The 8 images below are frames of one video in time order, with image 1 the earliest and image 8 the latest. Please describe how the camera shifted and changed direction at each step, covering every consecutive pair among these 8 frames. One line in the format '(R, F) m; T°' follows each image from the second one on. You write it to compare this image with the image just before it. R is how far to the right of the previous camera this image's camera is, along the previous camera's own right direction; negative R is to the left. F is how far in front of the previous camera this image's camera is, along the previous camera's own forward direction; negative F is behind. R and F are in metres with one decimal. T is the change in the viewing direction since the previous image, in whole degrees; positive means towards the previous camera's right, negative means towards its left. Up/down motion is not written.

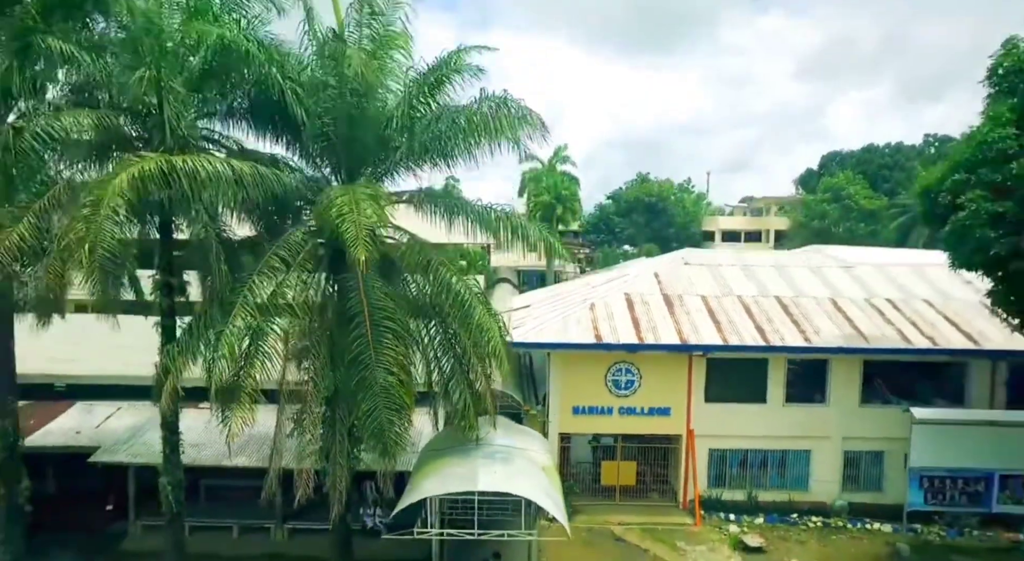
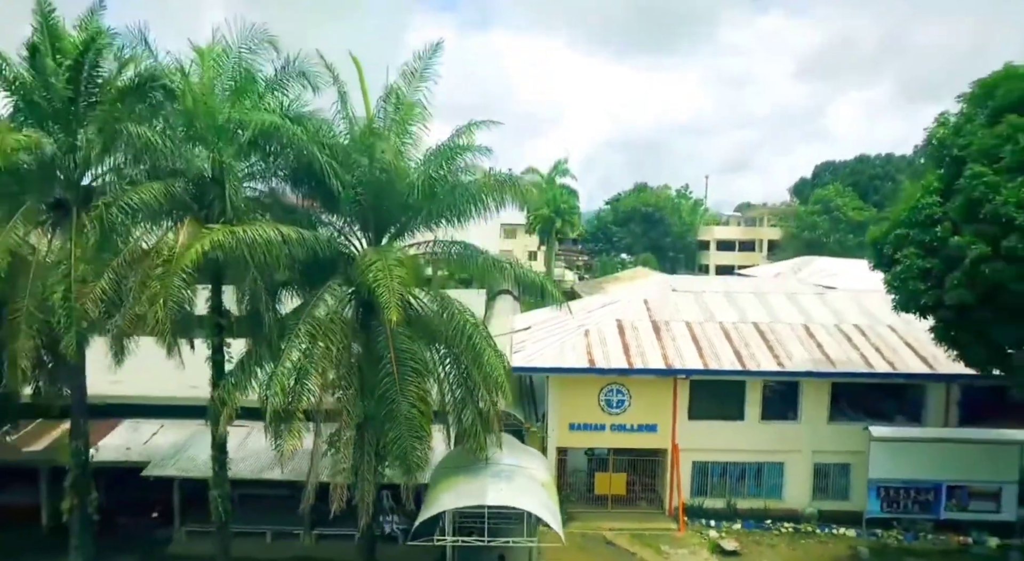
(-0.1, -1.7) m; 0°
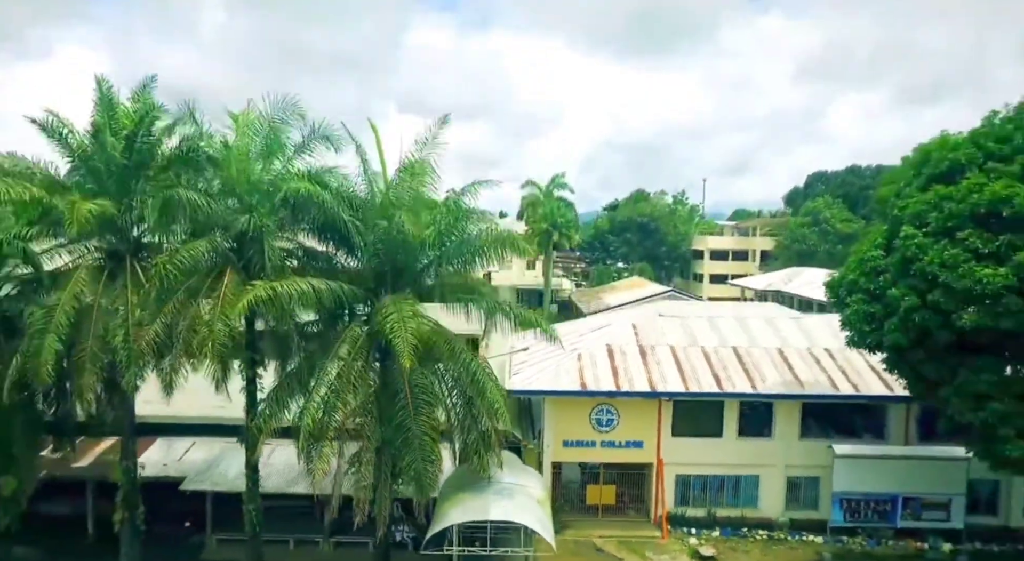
(0.0, -1.7) m; 0°
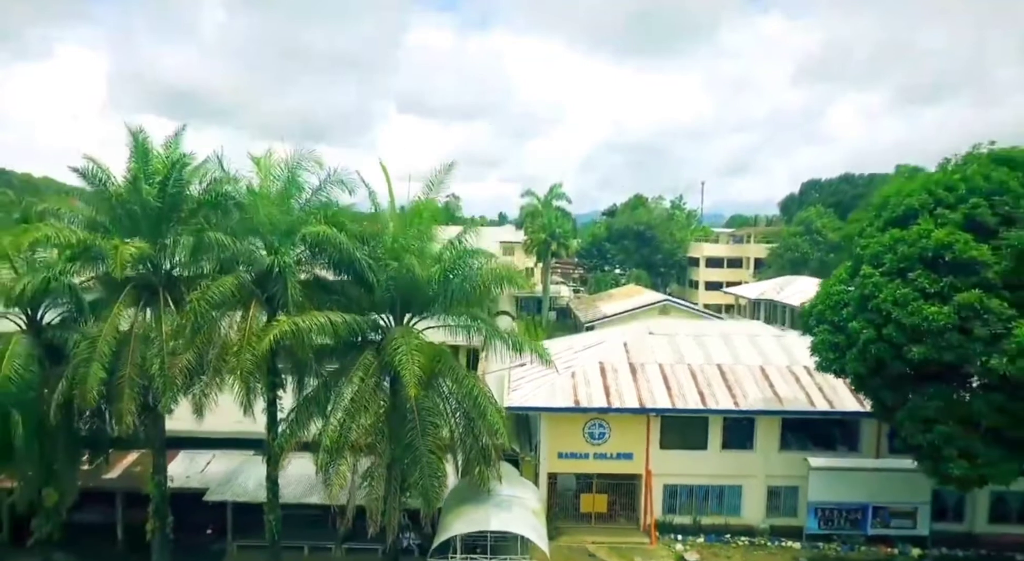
(0.0, -1.3) m; 0°
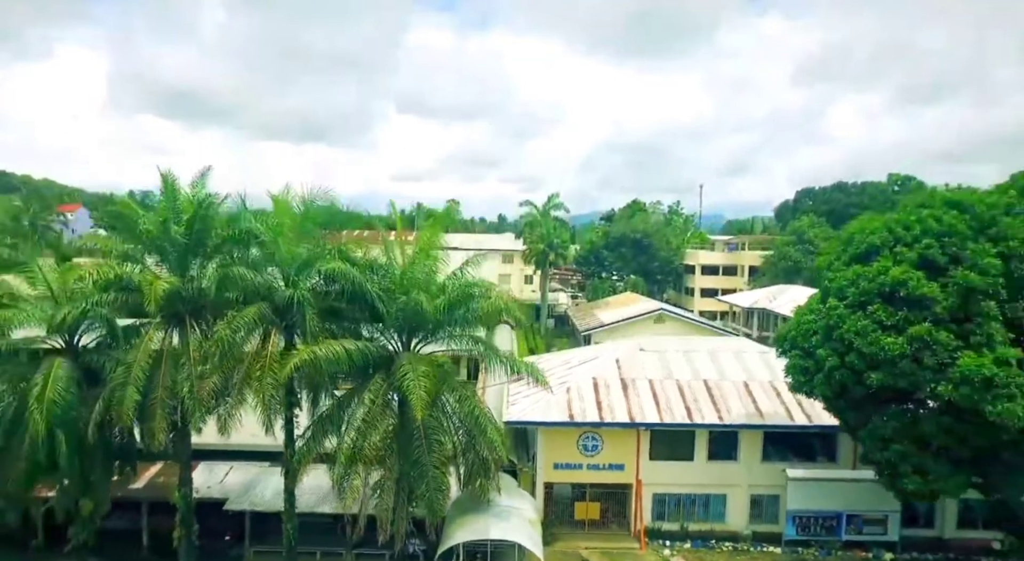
(0.0, -1.3) m; 0°
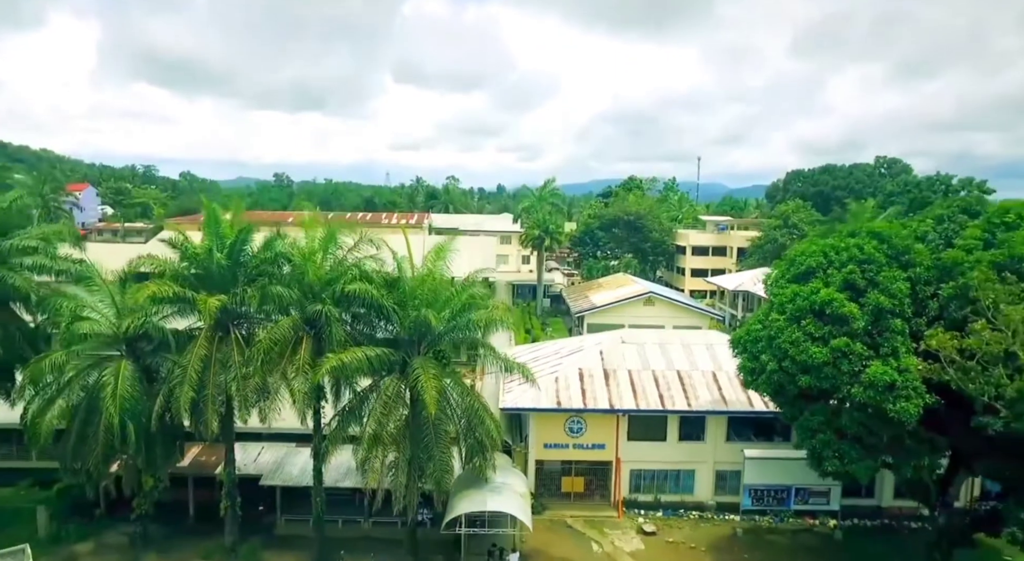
(+0.1, -2.8) m; 0°
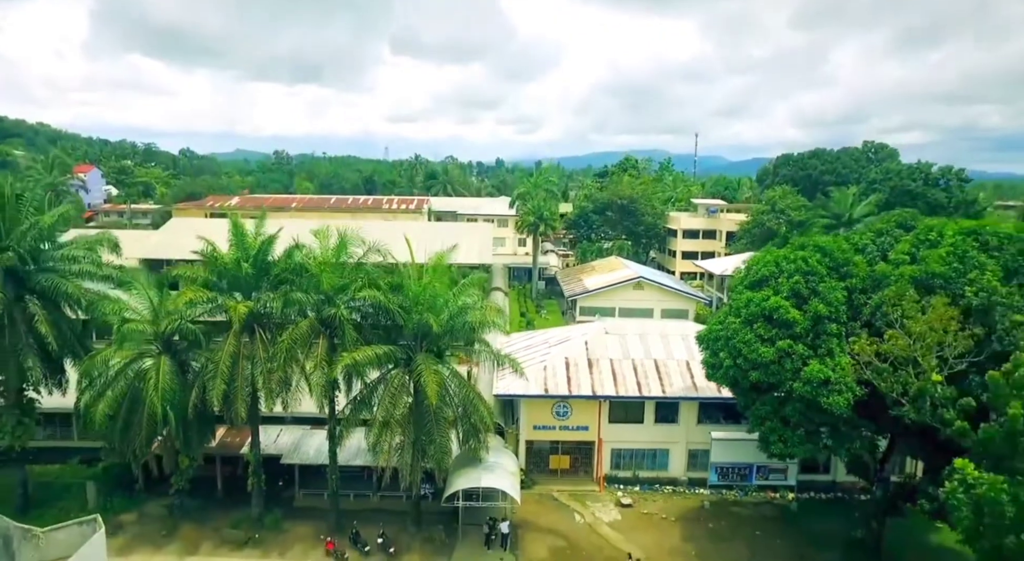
(+0.3, -2.5) m; 0°
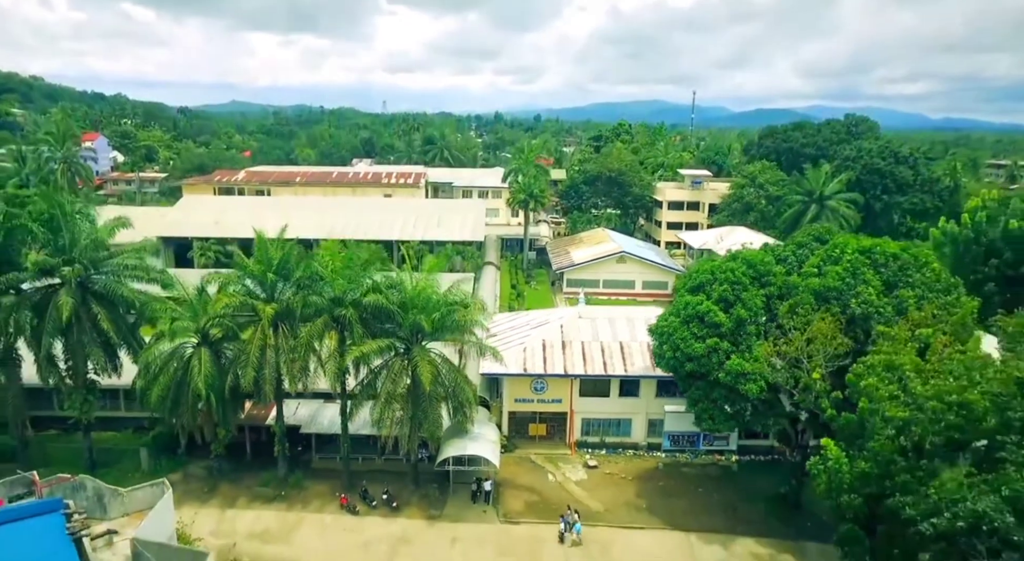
(+0.8, -4.0) m; 0°
